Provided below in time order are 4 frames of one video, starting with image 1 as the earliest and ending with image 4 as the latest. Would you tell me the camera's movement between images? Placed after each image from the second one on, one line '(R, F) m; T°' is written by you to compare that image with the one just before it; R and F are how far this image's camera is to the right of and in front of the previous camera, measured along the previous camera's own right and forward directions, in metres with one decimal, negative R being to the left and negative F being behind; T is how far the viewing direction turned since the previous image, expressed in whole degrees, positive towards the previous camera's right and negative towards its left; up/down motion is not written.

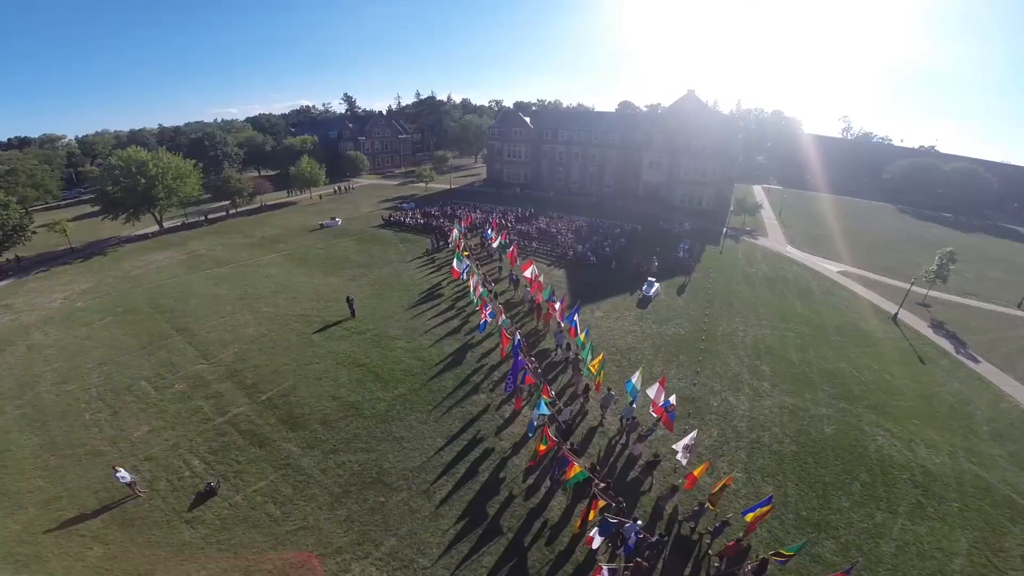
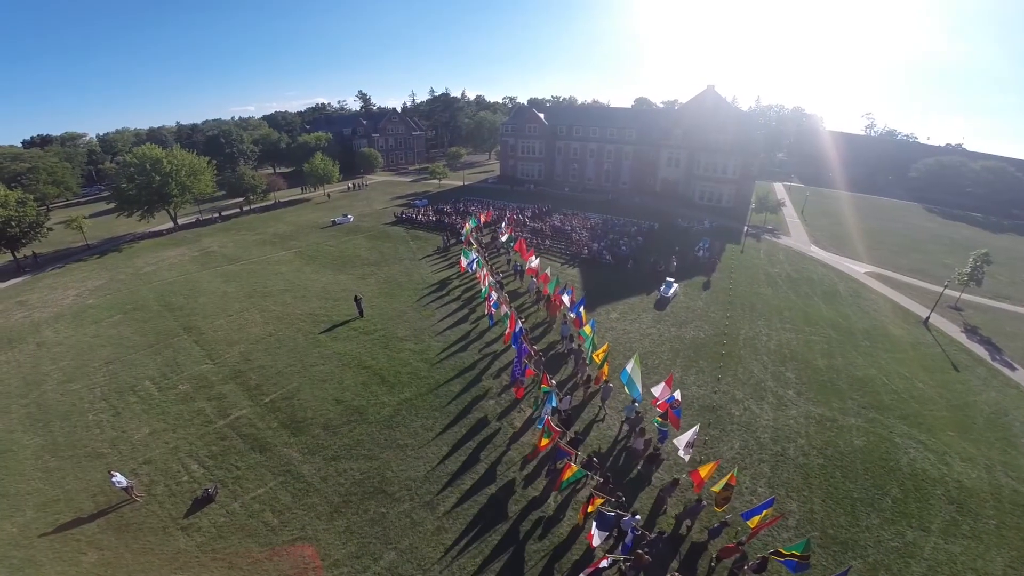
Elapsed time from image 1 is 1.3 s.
(+0.1, +1.0) m; -2°
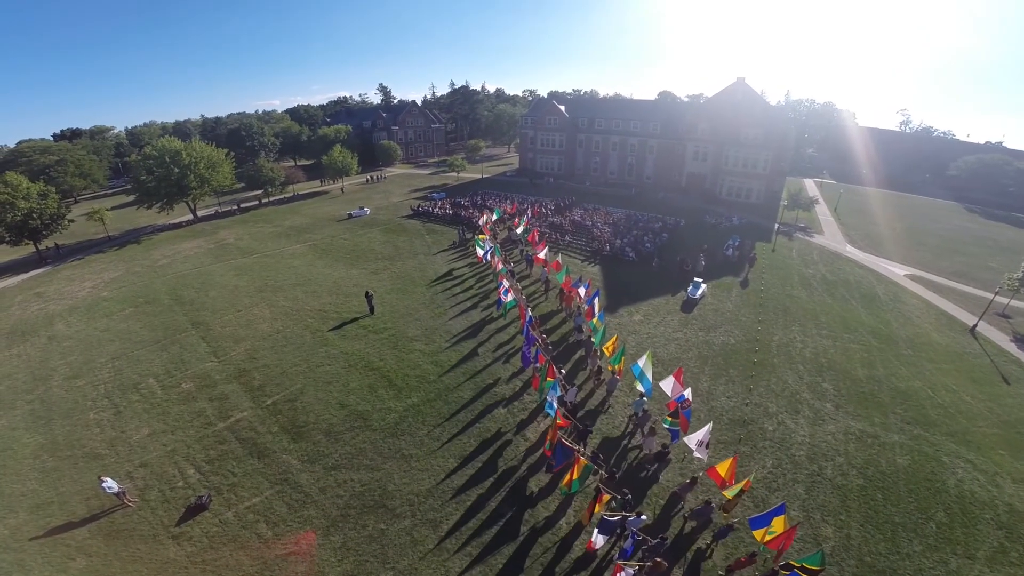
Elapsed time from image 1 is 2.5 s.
(+0.2, +1.4) m; -2°
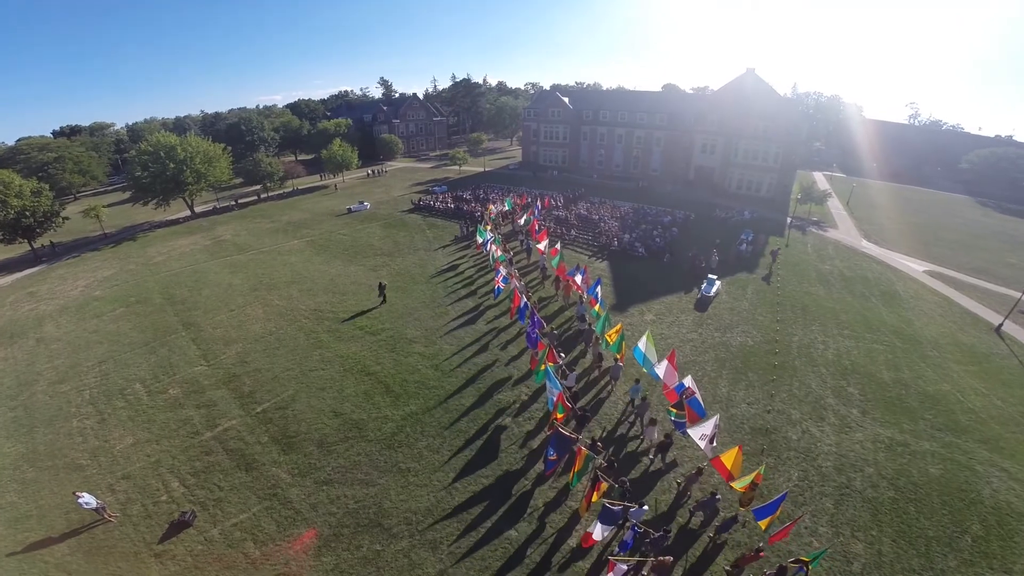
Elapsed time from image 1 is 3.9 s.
(0.0, +1.4) m; -1°
